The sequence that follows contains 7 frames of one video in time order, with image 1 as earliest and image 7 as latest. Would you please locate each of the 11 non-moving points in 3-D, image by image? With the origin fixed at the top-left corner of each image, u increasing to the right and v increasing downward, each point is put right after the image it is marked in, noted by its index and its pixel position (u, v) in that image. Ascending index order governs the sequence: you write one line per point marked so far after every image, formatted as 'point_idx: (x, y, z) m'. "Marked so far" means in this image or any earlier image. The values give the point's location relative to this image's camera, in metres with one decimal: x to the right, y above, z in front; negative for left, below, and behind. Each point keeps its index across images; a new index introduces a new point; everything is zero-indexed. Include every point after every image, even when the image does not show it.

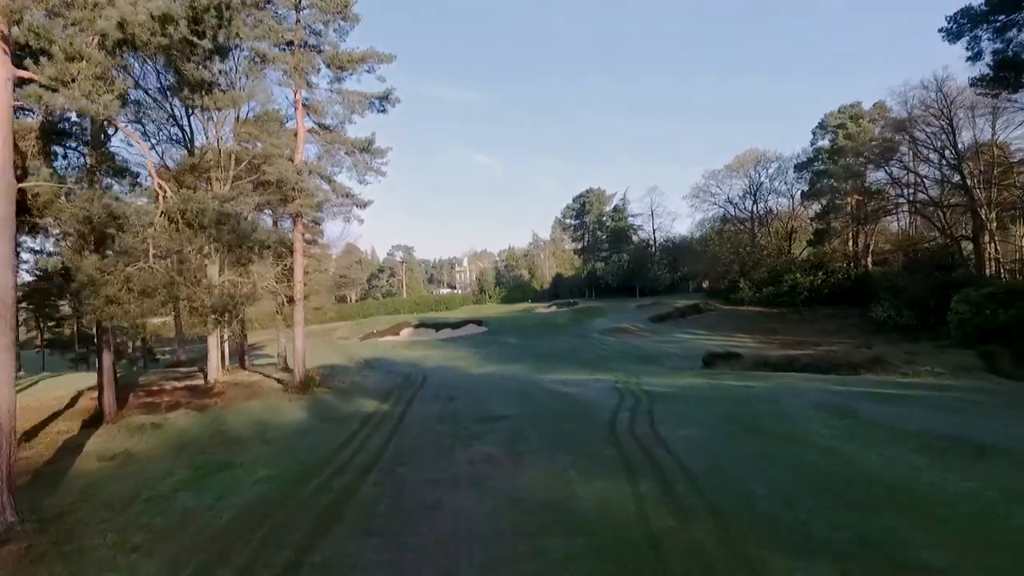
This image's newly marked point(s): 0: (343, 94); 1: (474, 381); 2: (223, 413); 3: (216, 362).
0: (-3.8, +4.3, +14.7) m
1: (-1.0, -2.5, +18.2) m
2: (-4.8, -2.1, +11.1) m
3: (-6.8, -1.7, +15.3) m
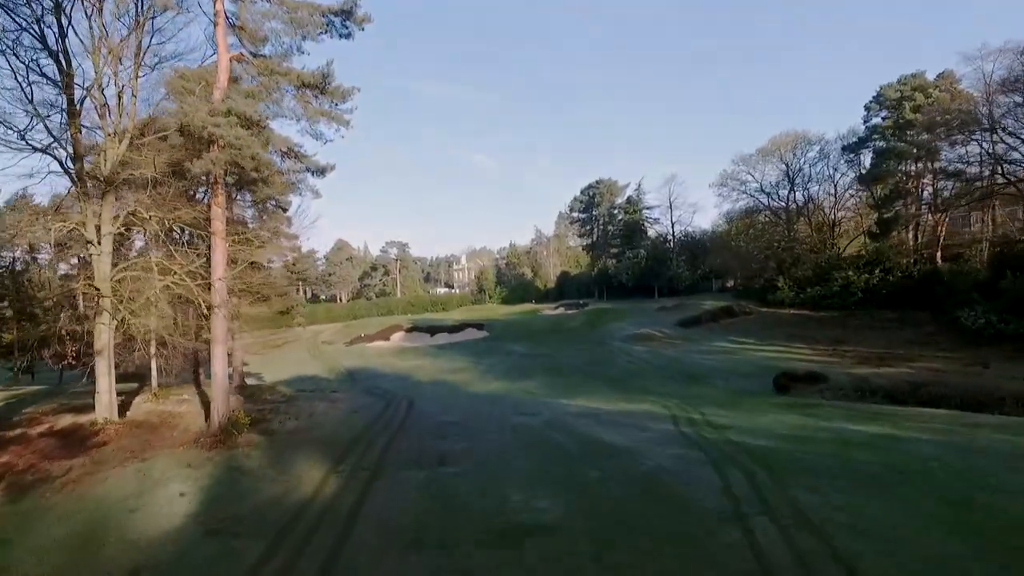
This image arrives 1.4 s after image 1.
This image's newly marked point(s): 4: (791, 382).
0: (-3.4, +4.3, +10.2) m
1: (-0.7, -2.5, +13.6) m
2: (-4.5, -2.1, +6.5) m
3: (-6.5, -1.7, +10.8) m
4: (+6.0, -2.0, +14.5) m
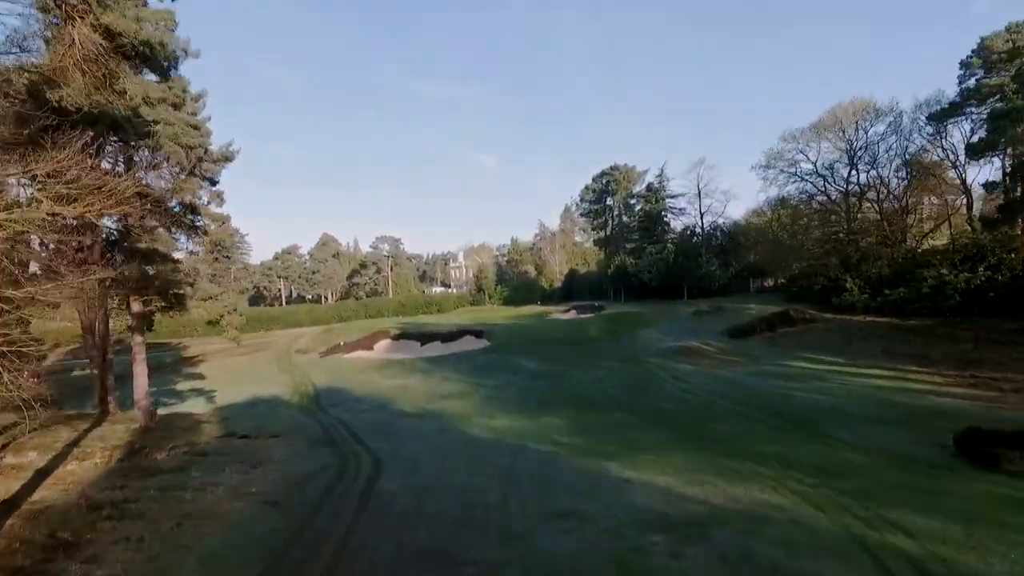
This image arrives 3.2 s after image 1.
0: (-3.1, +4.3, +4.5) m
1: (-0.4, -2.6, +7.9) m
2: (-4.2, -2.2, +0.8) m
3: (-6.2, -1.7, +5.1) m
4: (+6.4, -2.1, +8.8) m
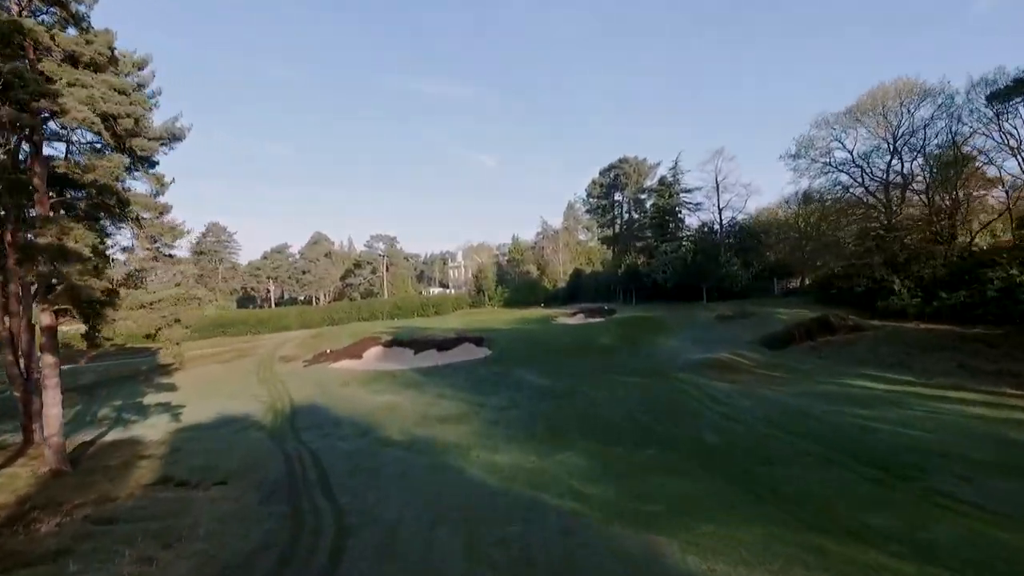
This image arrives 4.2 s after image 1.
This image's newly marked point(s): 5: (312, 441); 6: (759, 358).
0: (-2.9, +4.1, +1.5) m
1: (-0.2, -2.7, +5.0) m
2: (-4.0, -2.3, -2.1) m
3: (-6.0, -1.9, +2.1) m
4: (+6.5, -2.2, +5.9) m
5: (-4.9, -3.7, +16.2) m
6: (+7.0, -2.0, +18.9) m
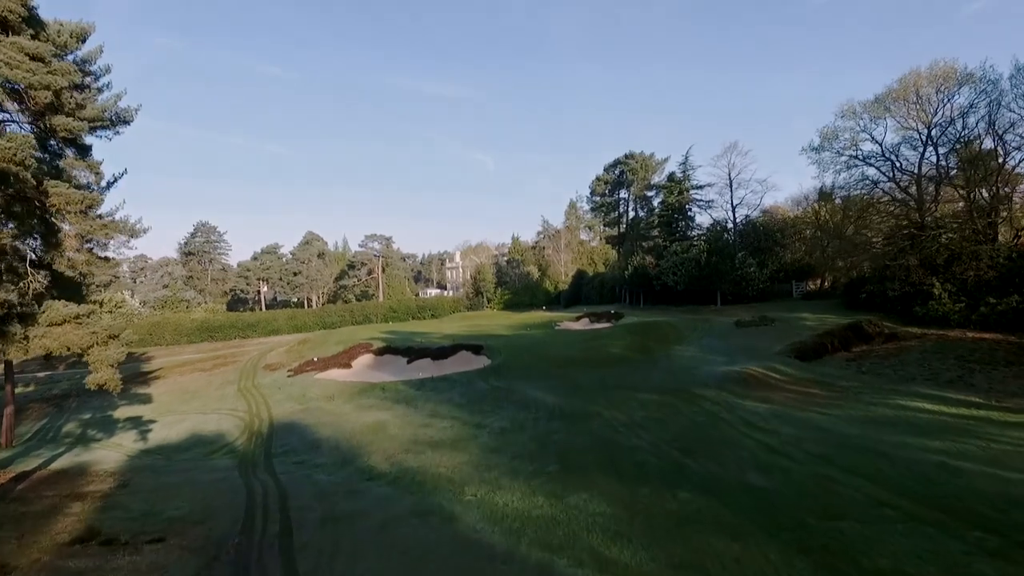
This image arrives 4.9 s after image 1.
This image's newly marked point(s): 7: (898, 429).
0: (-2.9, +4.0, -0.6) m
1: (-0.2, -2.8, +2.9) m
2: (-3.9, -2.4, -4.2) m
3: (-5.9, -2.0, 0.0) m
4: (+6.6, -2.4, +3.8) m
5: (-4.8, -3.9, +14.1) m
6: (+7.0, -2.1, +16.8) m
7: (+6.9, -2.5, +11.9) m
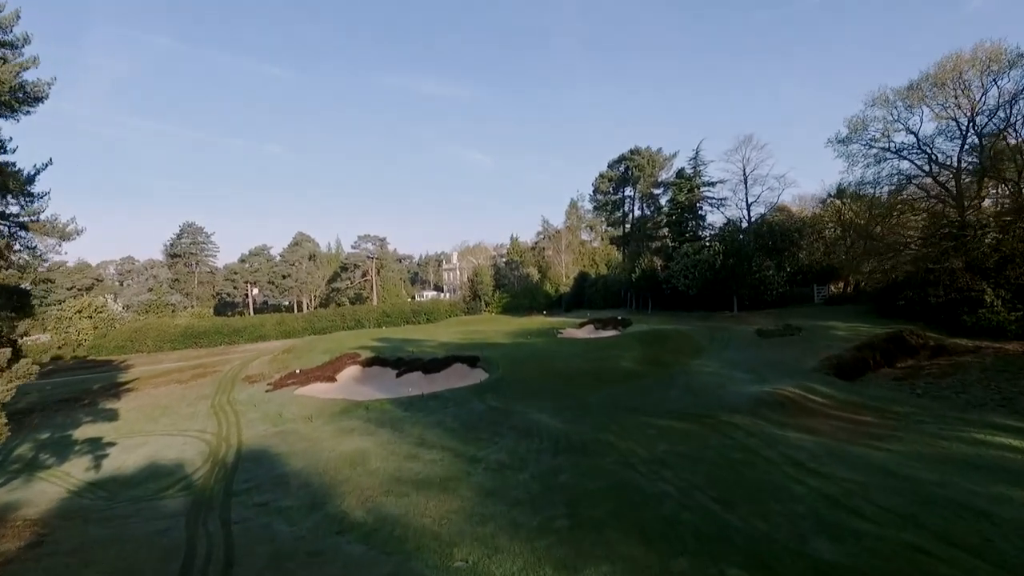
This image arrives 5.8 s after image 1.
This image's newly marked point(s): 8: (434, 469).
0: (-2.9, +3.8, -2.8) m
1: (-0.2, -3.0, +0.7) m
2: (-3.9, -2.6, -6.5) m
3: (-5.9, -2.2, -2.2) m
4: (+6.6, -2.5, +1.5) m
5: (-4.8, -4.1, +11.8) m
6: (+7.0, -2.3, +14.5) m
7: (+6.9, -2.7, +9.7) m
8: (-1.5, -3.6, +13.3) m
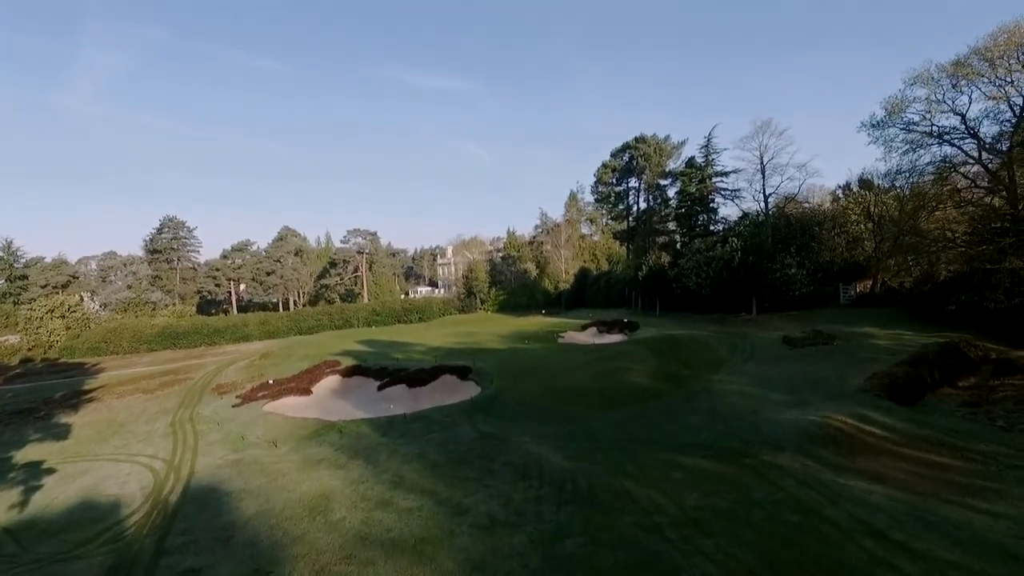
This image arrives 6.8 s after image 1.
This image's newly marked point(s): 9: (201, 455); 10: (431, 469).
0: (-2.9, +3.4, -5.5) m
1: (-0.2, -3.4, -1.9) m
2: (-3.9, -3.1, -9.0) m
3: (-6.0, -2.6, -4.8) m
4: (+6.5, -2.9, -1.0) m
5: (-4.9, -4.3, +9.3) m
6: (+6.9, -2.5, +12.0) m
7: (+6.8, -2.9, +7.1) m
8: (-1.6, -3.8, +10.7) m
9: (-8.0, -4.3, +17.1) m
10: (-1.6, -3.6, +13.2) m
